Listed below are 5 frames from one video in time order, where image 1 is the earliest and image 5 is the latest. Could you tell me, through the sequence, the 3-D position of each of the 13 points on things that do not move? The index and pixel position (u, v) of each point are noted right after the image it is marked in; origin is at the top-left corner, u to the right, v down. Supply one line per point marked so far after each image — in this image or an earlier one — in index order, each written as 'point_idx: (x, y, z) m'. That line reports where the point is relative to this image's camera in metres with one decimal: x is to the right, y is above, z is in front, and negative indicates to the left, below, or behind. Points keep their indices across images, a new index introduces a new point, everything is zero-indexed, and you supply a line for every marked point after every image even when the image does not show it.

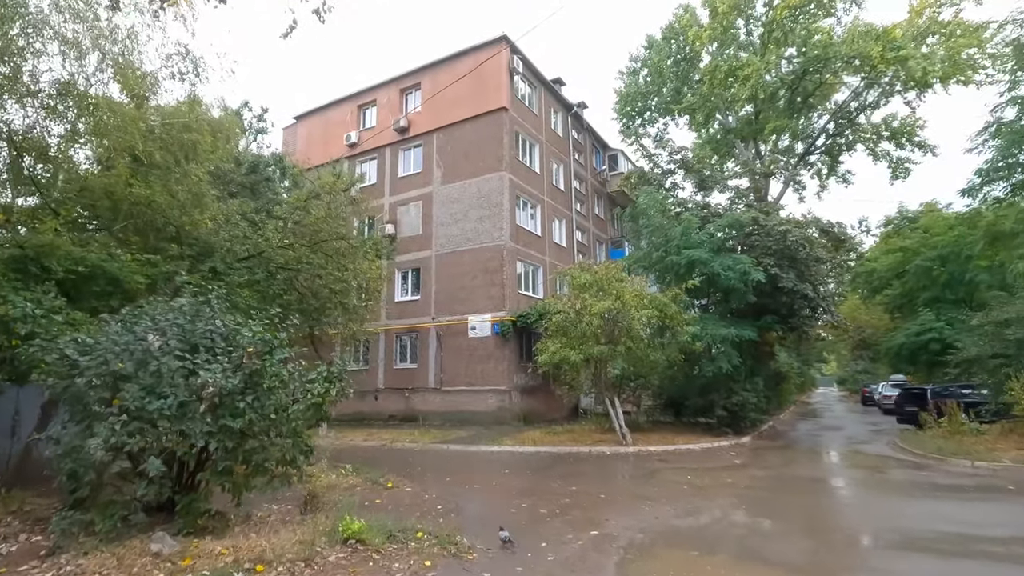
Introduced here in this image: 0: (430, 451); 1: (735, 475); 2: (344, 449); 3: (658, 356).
0: (-2.5, -4.9, +16.0) m
1: (+4.6, -3.9, +10.9) m
2: (-5.4, -5.3, +17.2) m
3: (+4.1, -1.9, +15.0) m
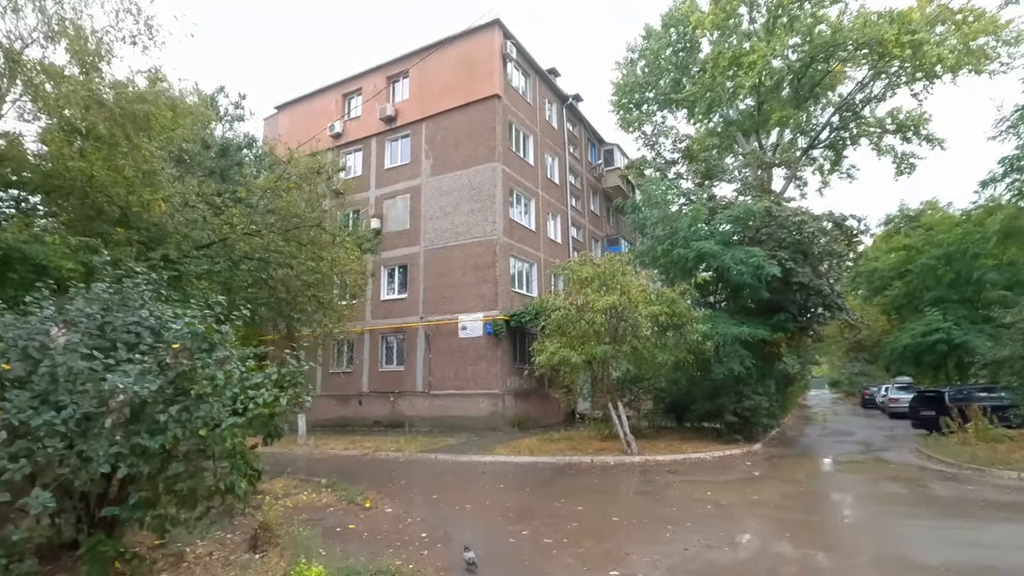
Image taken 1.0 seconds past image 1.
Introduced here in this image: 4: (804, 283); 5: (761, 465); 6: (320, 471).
0: (-2.6, -4.7, +14.6) m
1: (+4.5, -3.7, +9.7) m
2: (-5.6, -5.1, +15.8) m
3: (+3.9, -1.8, +13.8) m
4: (+8.4, +0.1, +15.4) m
5: (+5.9, -4.2, +12.7) m
6: (-4.9, -4.8, +13.8) m
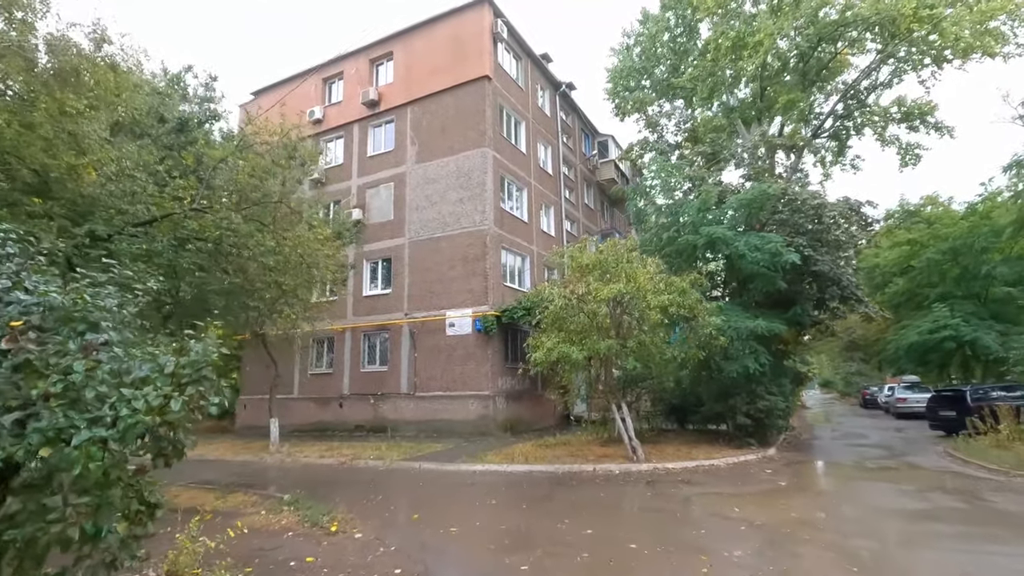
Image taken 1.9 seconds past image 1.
0: (-2.8, -4.5, +13.1) m
1: (+4.4, -3.4, +8.4) m
2: (-5.8, -4.9, +14.3) m
3: (+3.8, -1.5, +12.4) m
4: (+8.2, +0.4, +14.2) m
5: (+5.8, -3.9, +11.4) m
6: (-5.0, -4.5, +12.3) m
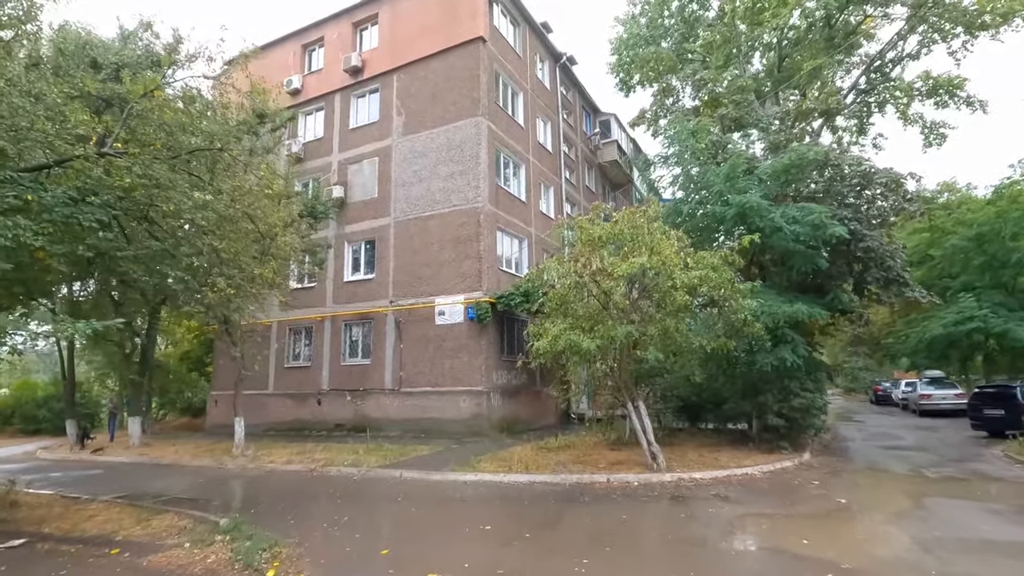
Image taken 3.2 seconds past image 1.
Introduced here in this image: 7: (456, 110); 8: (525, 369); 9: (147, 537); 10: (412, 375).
0: (-2.9, -4.0, +11.2) m
1: (+4.4, -3.0, +6.5) m
2: (-5.9, -4.4, +12.3) m
3: (+3.7, -1.1, +10.5) m
4: (+8.2, +0.9, +12.3) m
5: (+5.7, -3.5, +9.5) m
6: (-5.1, -4.1, +10.3) m
7: (-2.0, +6.4, +19.0) m
8: (+0.4, -2.9, +18.9) m
9: (-4.8, -3.2, +7.0) m
10: (-3.4, -2.9, +18.0) m
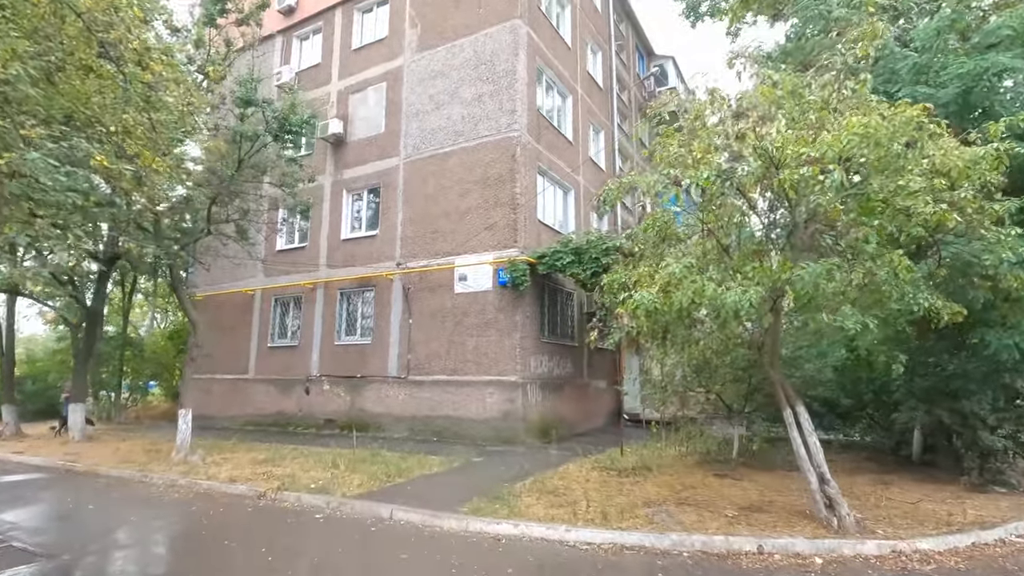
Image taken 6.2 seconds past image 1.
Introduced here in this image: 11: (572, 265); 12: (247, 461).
0: (-2.1, -3.0, +6.9) m
1: (+5.0, -2.2, +1.8) m
2: (-5.1, -3.3, +8.1) m
3: (+4.5, -0.2, +5.9) m
4: (+9.1, +1.7, +7.4) m
5: (+6.4, -2.7, +4.8) m
6: (-4.3, -3.0, +6.1) m
7: (-0.7, +7.5, +14.5) m
8: (+1.5, -1.8, +14.5) m
9: (-4.2, -2.2, +2.8) m
10: (-2.3, -1.8, +13.7) m
11: (+1.4, +0.6, +12.6) m
12: (-5.2, -3.4, +10.5) m
